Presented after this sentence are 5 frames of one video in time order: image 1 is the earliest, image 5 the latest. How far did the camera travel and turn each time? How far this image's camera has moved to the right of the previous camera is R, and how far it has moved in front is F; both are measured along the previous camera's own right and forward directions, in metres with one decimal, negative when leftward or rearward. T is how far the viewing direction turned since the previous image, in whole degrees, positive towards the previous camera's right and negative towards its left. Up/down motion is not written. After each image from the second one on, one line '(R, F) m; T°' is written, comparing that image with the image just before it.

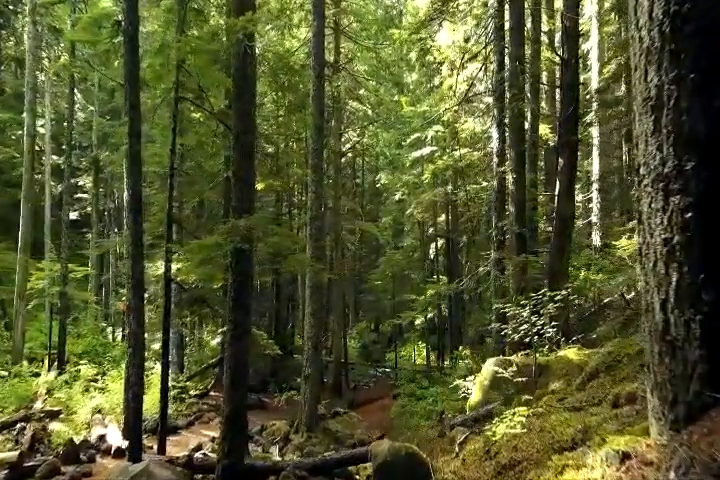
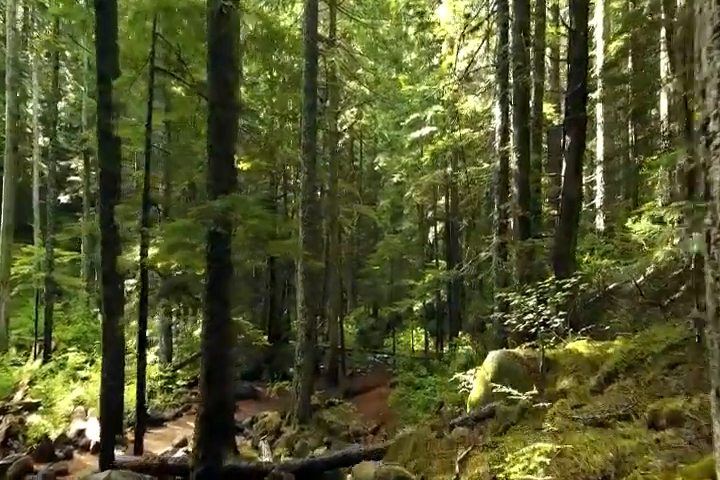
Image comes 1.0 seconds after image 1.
(+0.1, +0.8) m; 0°
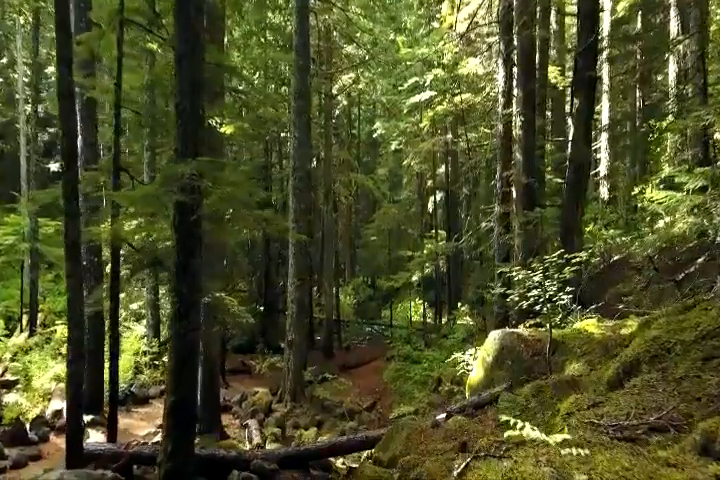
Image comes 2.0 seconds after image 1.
(+0.1, +0.8) m; 0°
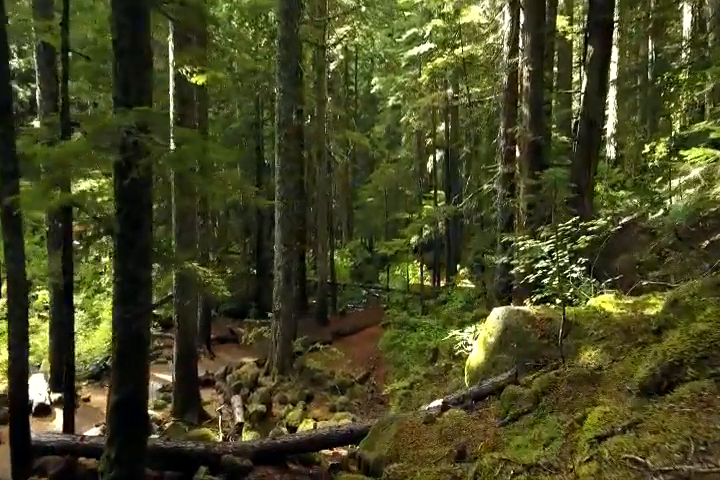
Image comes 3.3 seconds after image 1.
(+0.2, +1.1) m; 0°
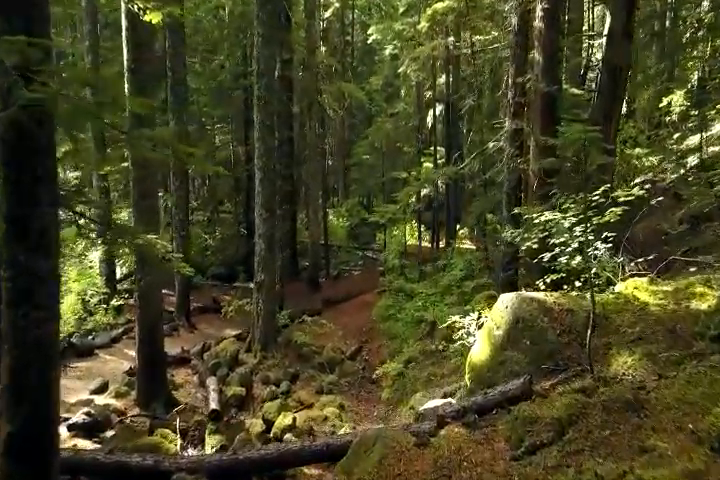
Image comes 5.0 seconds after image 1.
(+0.2, +1.3) m; 0°
